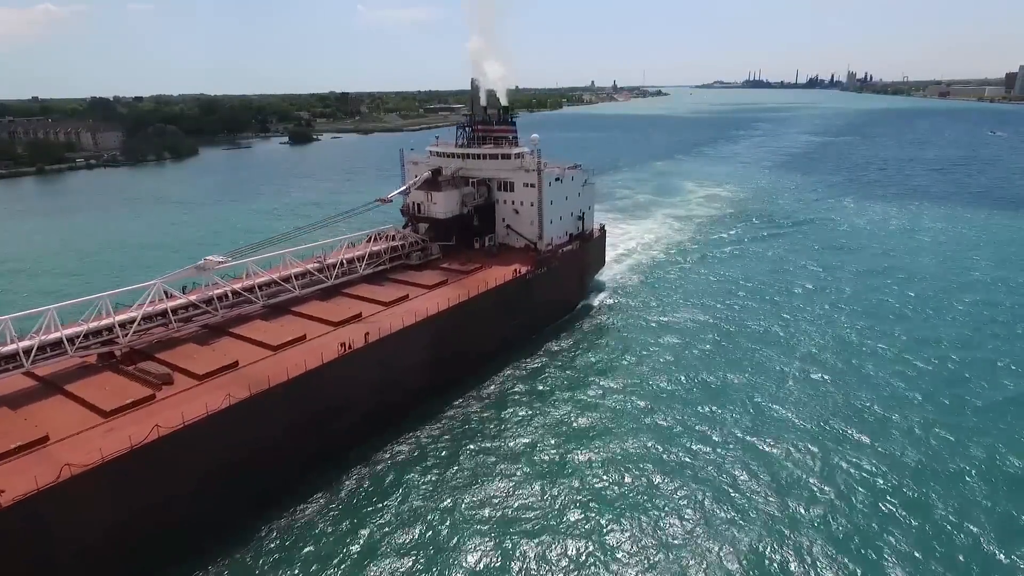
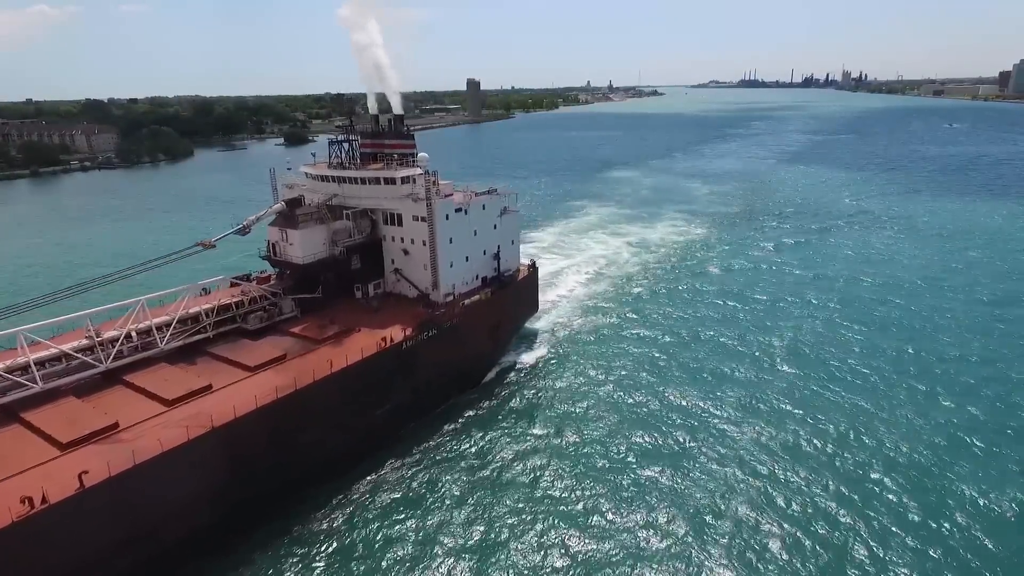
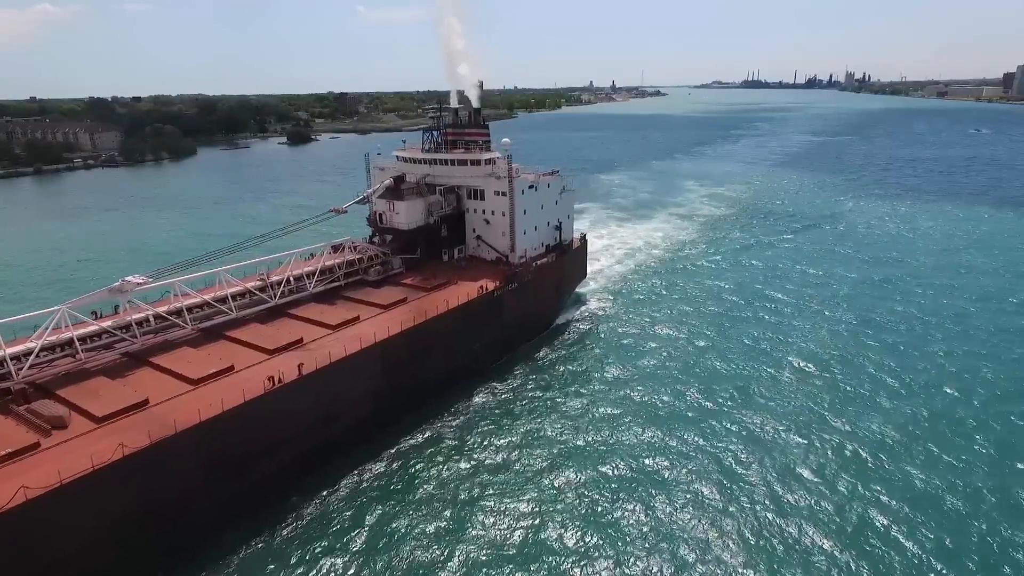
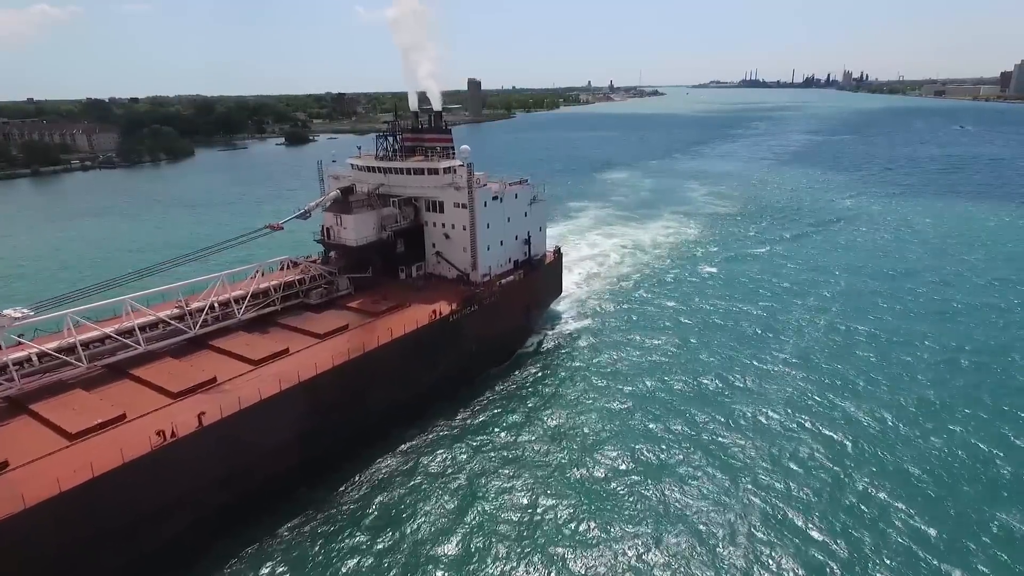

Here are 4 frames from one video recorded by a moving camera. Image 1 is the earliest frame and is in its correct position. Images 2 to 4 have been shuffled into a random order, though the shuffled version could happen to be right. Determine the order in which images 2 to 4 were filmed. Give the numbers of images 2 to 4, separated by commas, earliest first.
3, 4, 2
